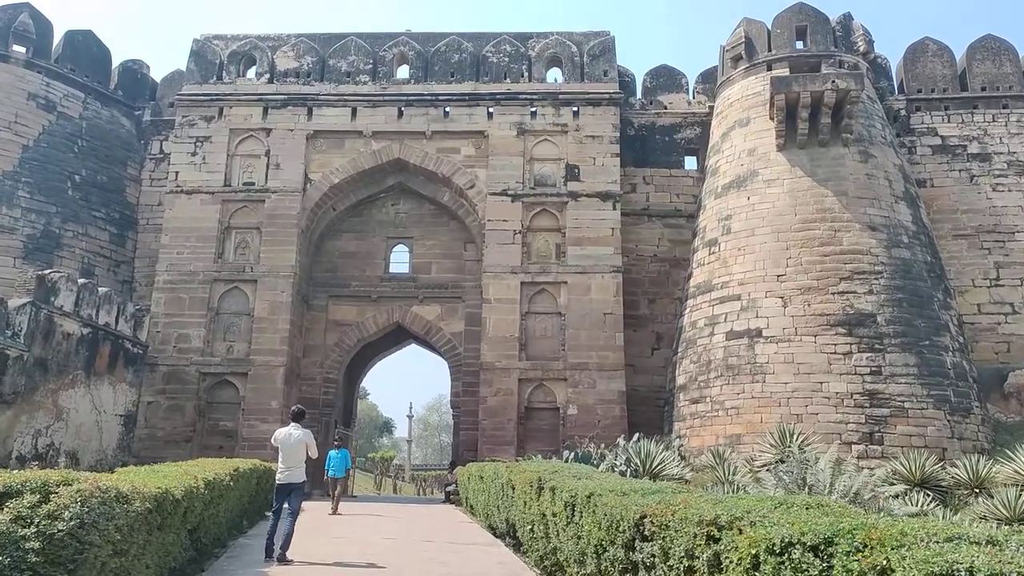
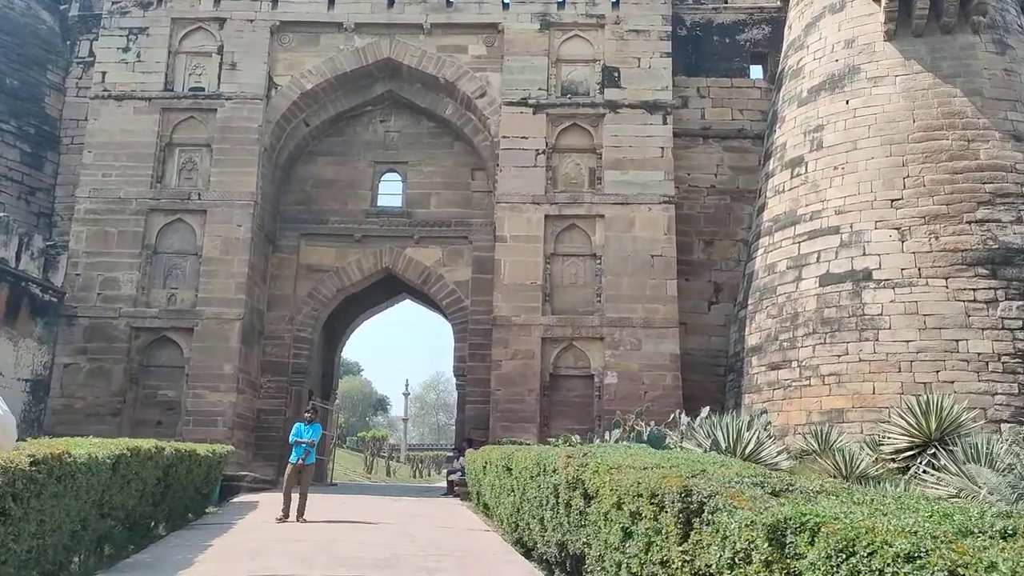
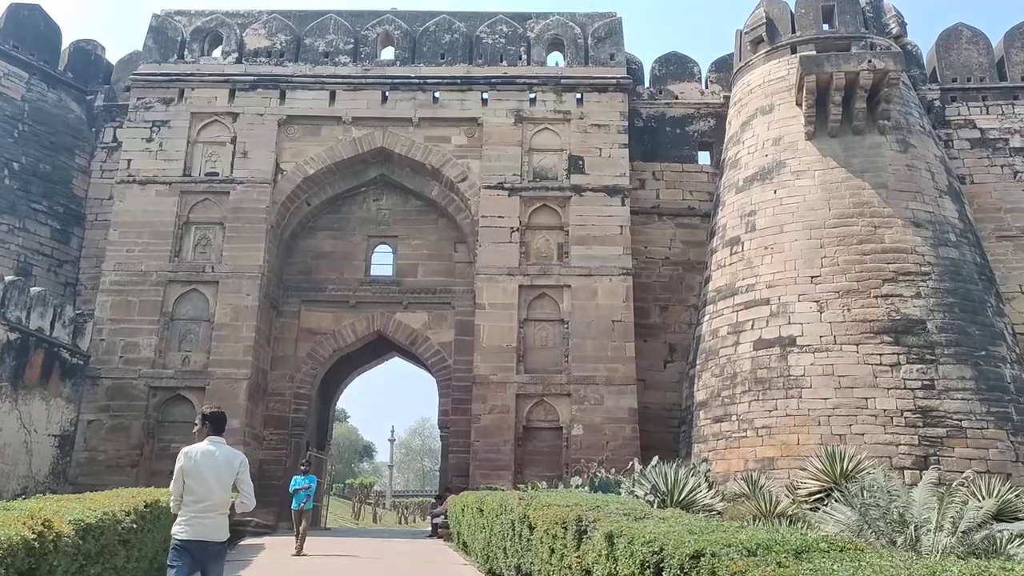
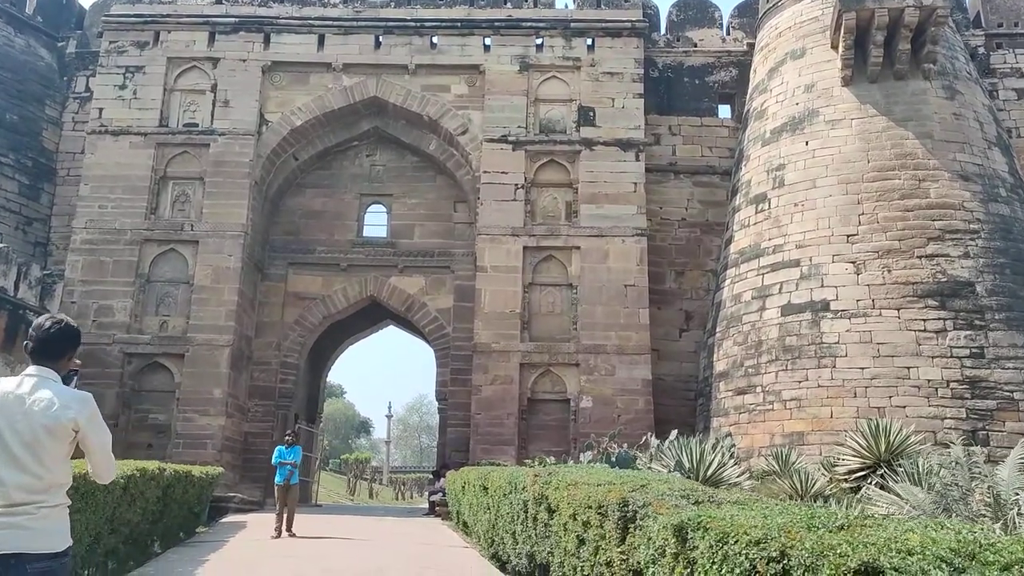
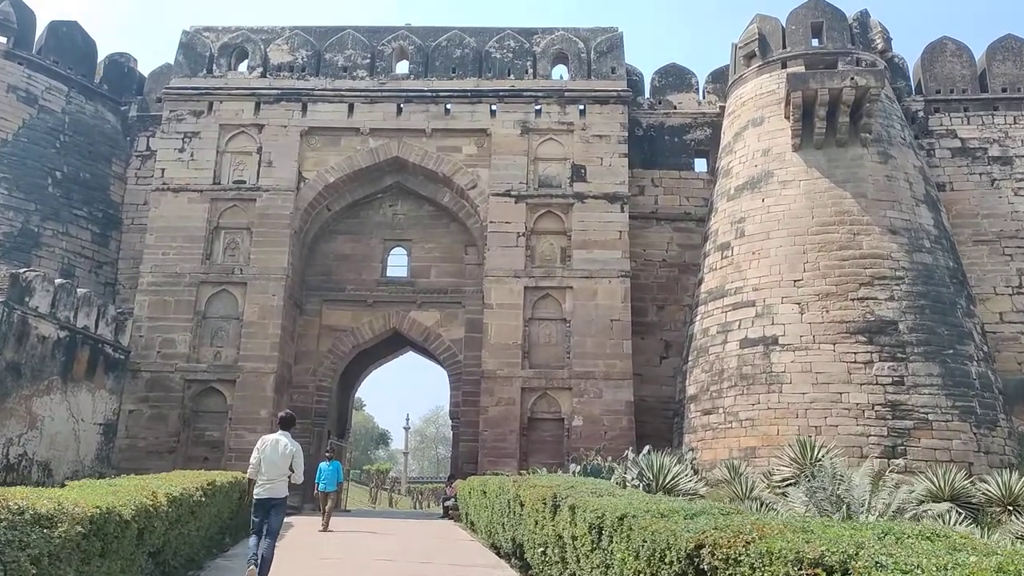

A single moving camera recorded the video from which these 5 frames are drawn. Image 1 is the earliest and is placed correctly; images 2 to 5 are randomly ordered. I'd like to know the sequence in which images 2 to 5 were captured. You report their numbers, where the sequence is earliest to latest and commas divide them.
5, 3, 4, 2
